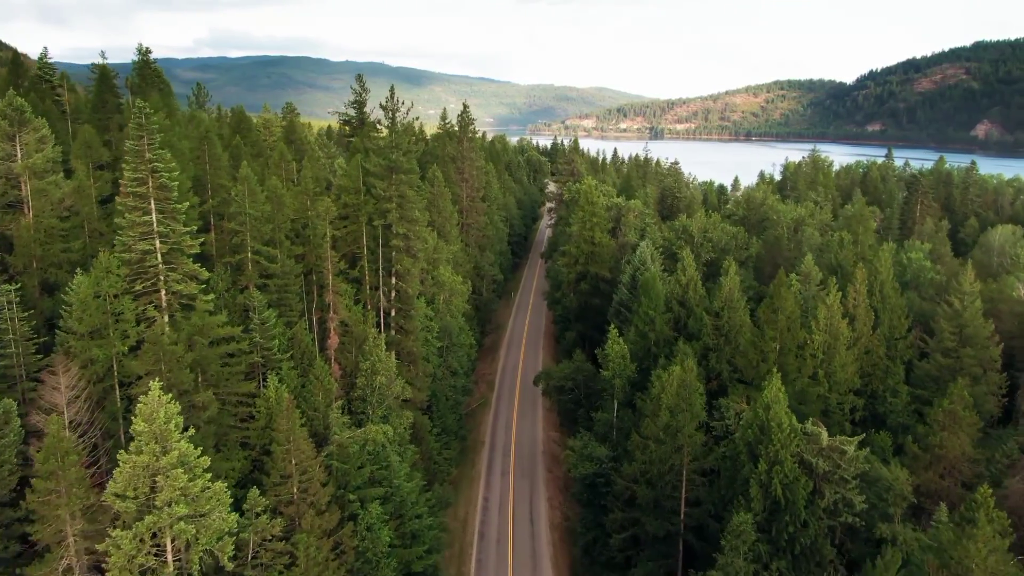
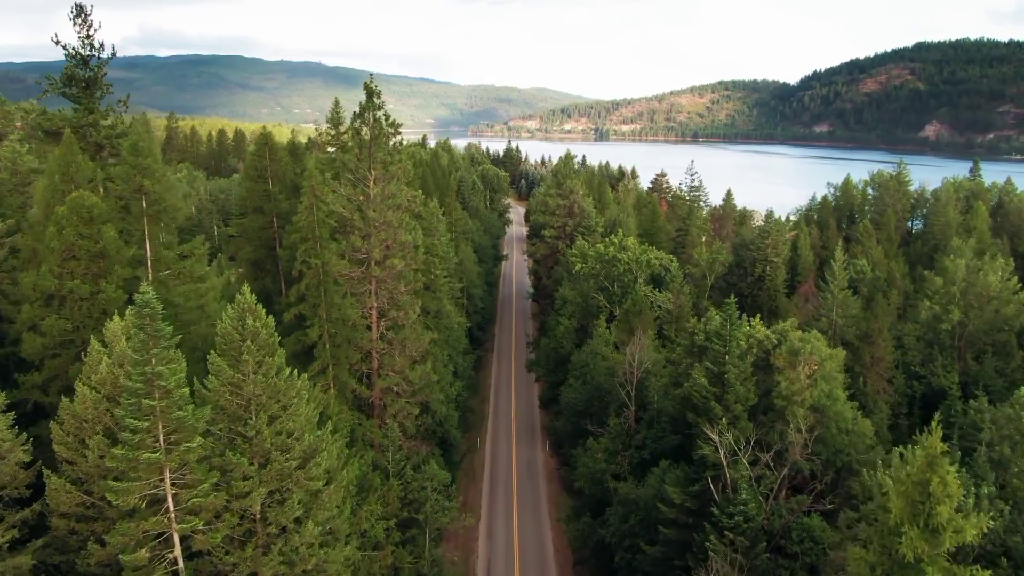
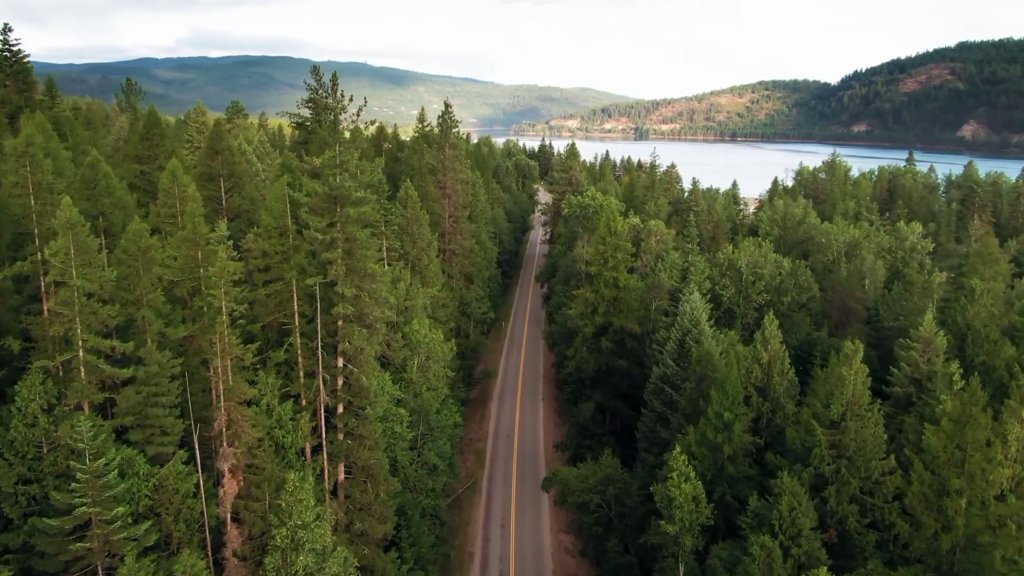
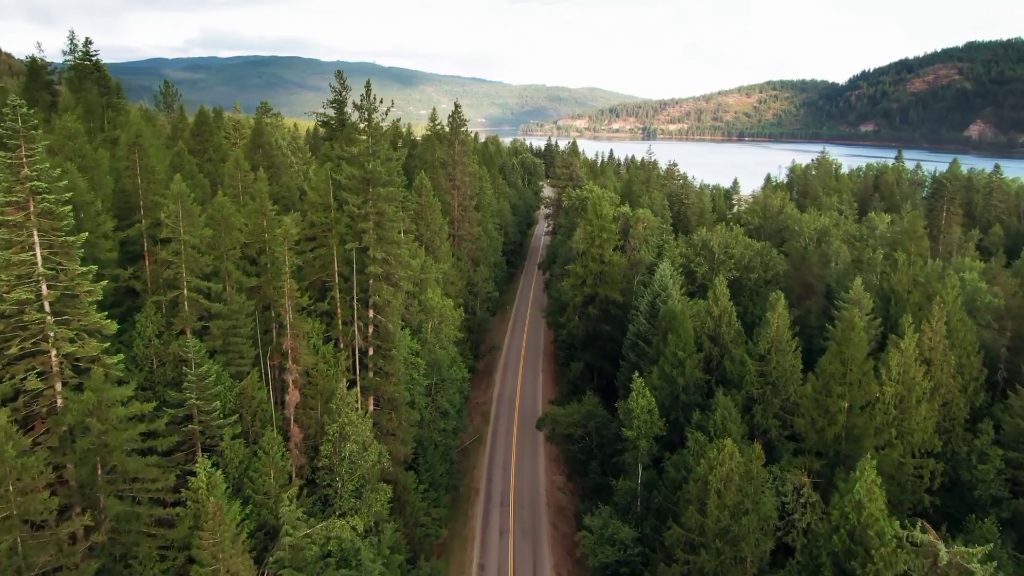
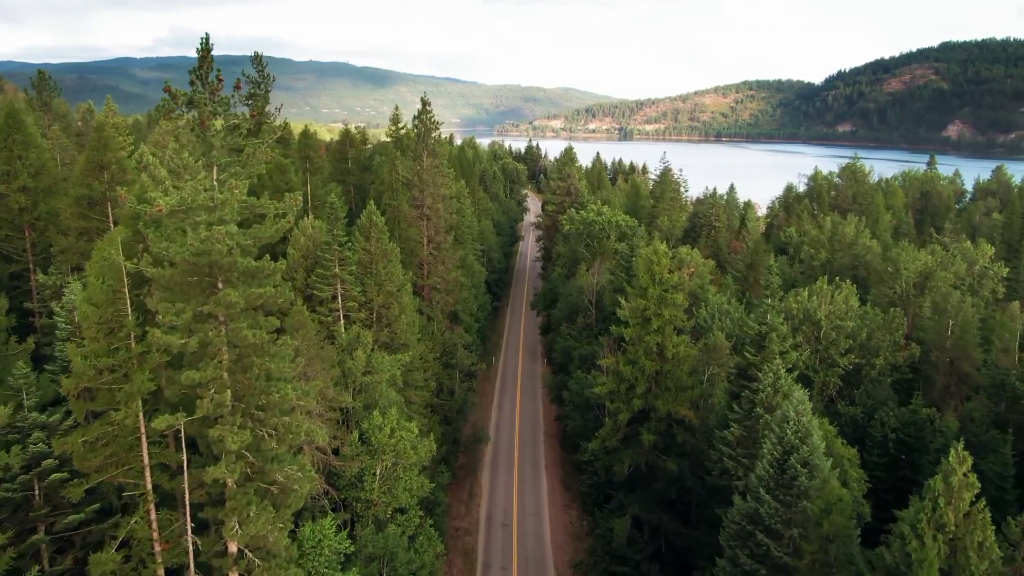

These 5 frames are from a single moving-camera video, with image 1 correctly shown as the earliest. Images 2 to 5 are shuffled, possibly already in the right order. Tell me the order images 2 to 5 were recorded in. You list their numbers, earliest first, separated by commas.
4, 3, 5, 2
